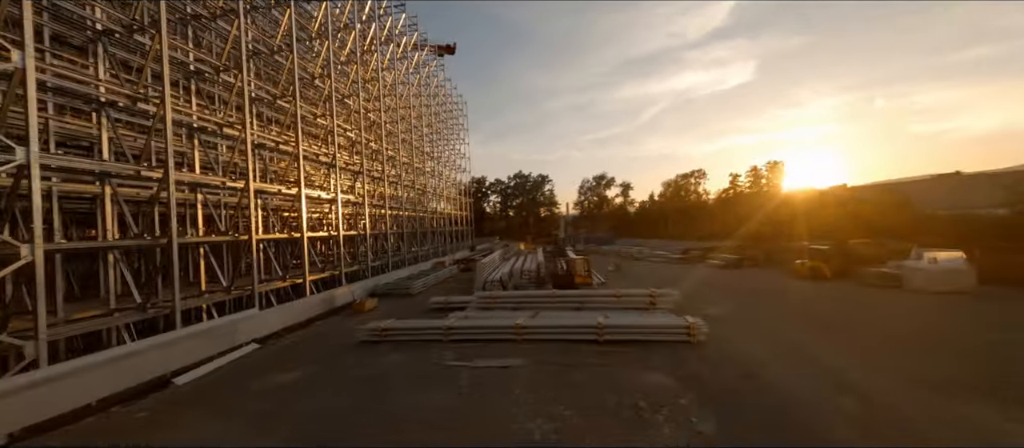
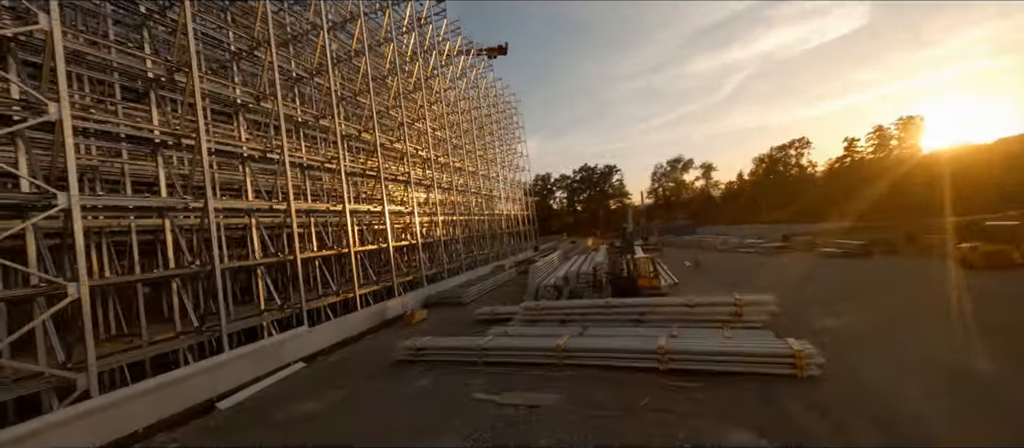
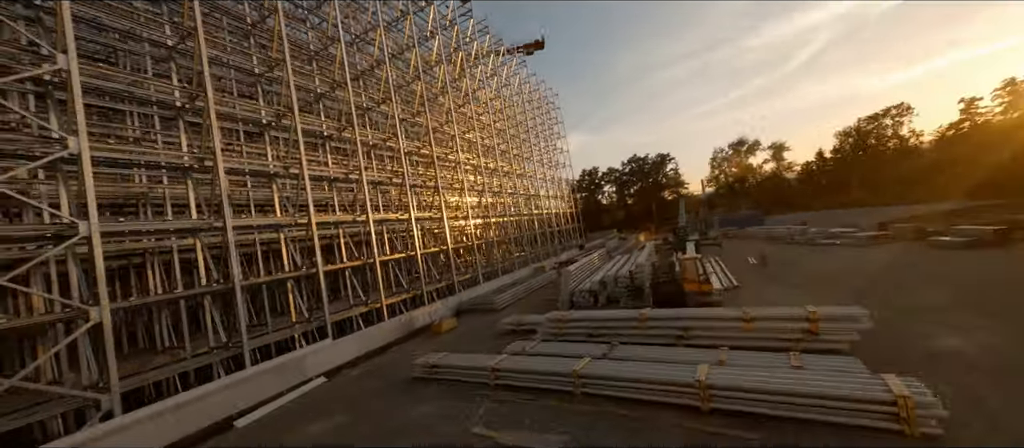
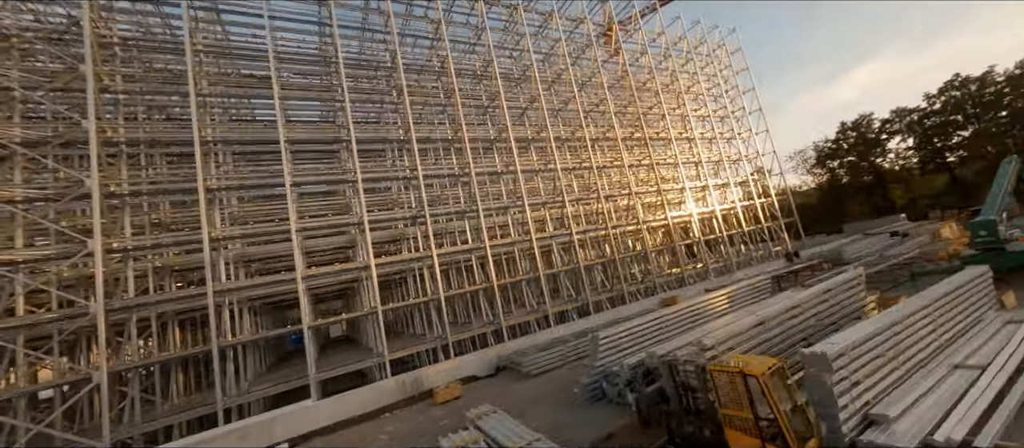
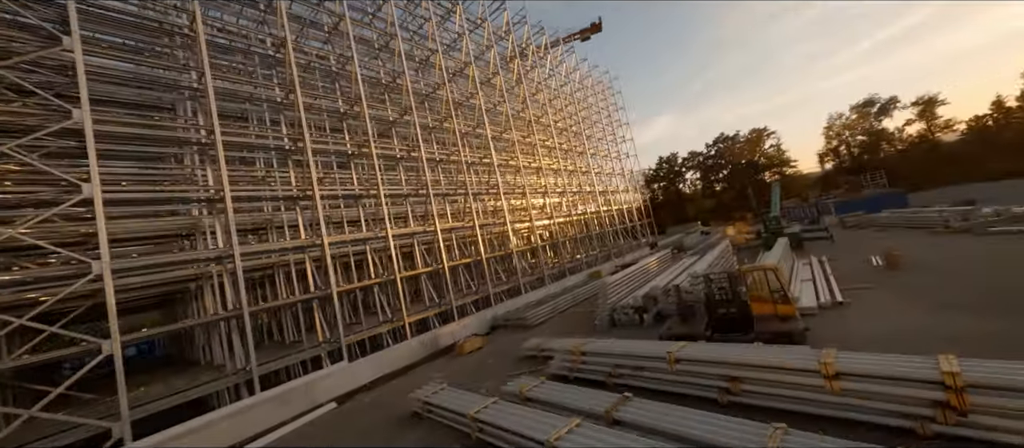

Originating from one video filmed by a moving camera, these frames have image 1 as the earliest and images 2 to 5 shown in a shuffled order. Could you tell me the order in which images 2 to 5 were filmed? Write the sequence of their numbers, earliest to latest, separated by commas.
2, 3, 5, 4
